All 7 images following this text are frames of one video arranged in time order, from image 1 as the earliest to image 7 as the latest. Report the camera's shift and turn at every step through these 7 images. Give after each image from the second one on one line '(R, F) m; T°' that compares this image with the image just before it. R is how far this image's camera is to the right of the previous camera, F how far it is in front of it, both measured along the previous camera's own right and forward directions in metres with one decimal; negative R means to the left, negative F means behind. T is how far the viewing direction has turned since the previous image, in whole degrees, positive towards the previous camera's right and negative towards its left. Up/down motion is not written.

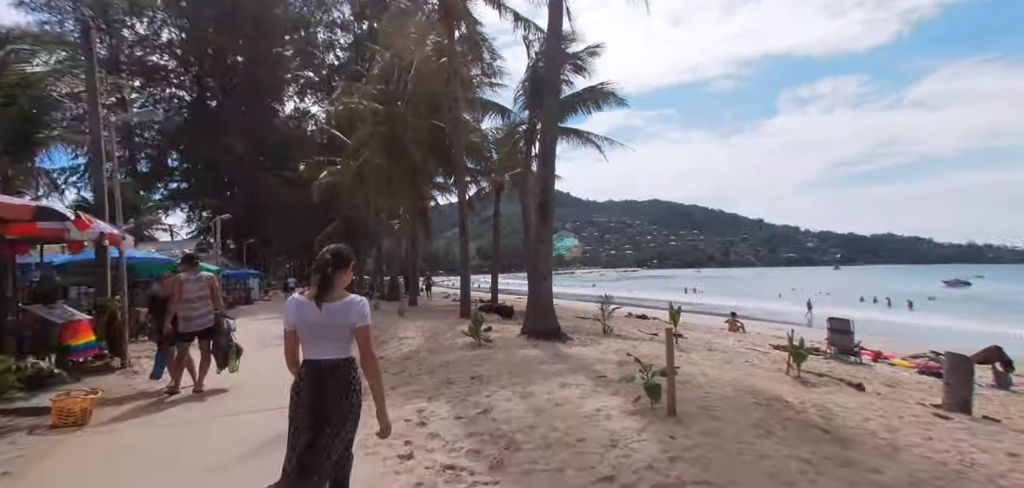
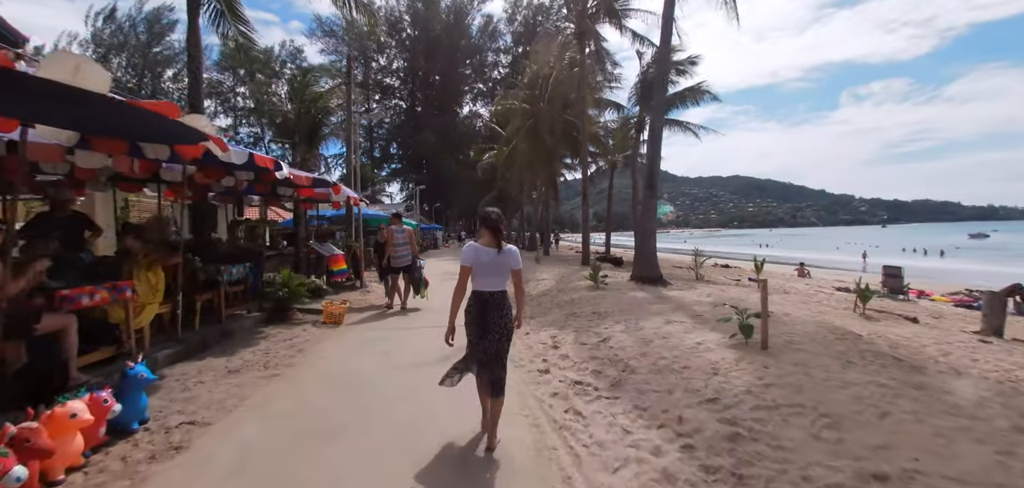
(-1.0, -1.2) m; -5°
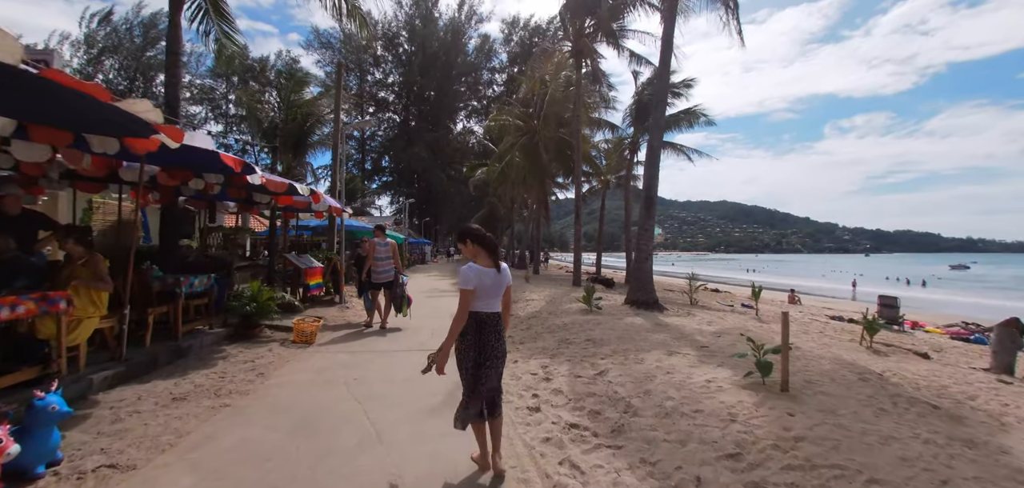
(0.0, +0.5) m; +1°
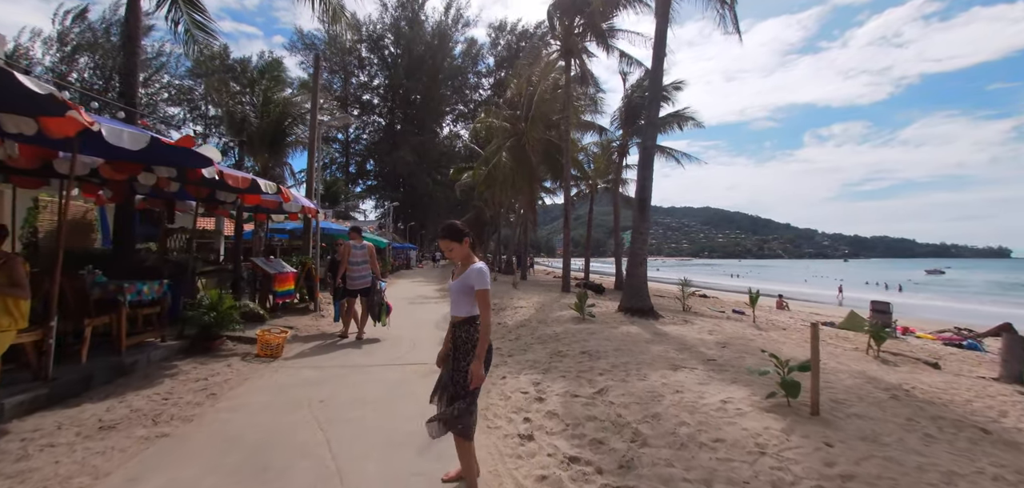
(0.0, +0.5) m; +2°
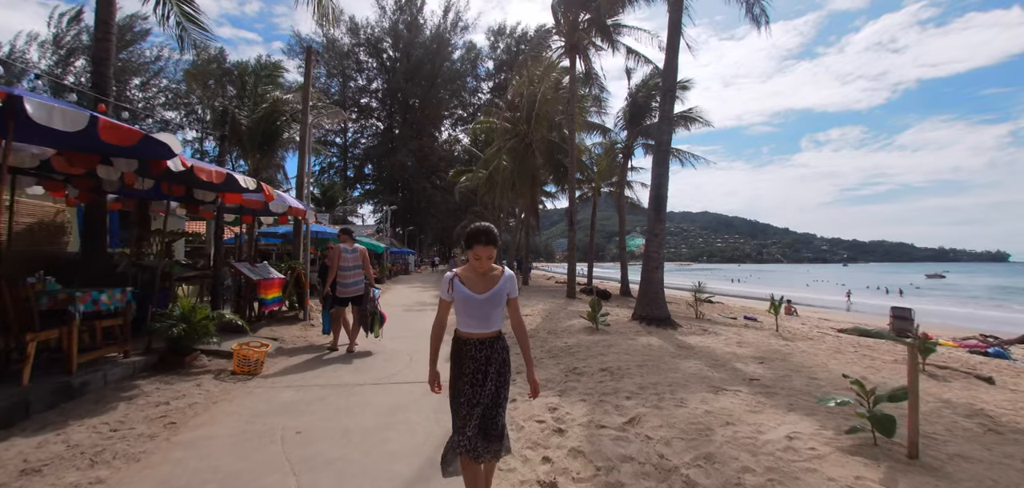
(-0.1, +0.7) m; 0°
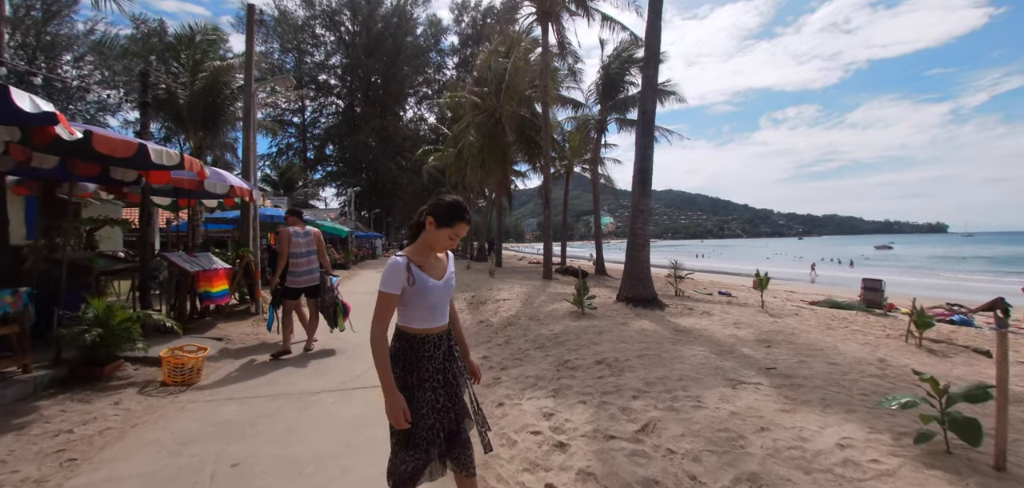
(-0.1, +0.7) m; +4°
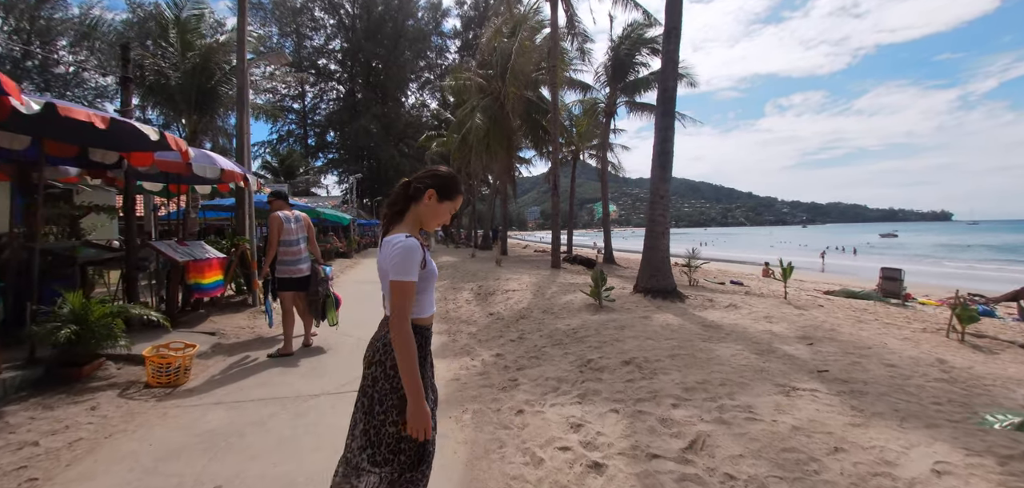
(-0.1, +0.4) m; 0°
